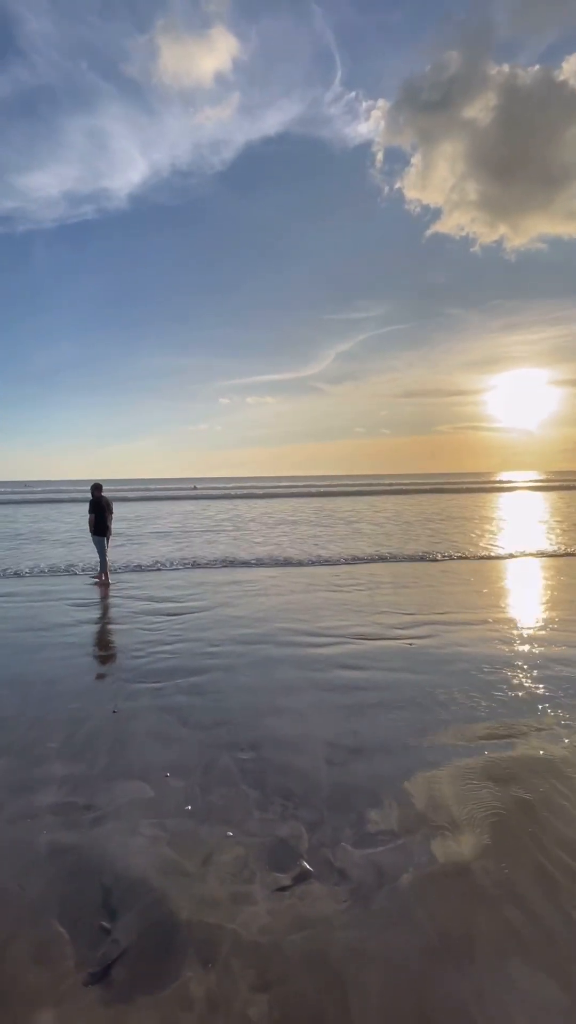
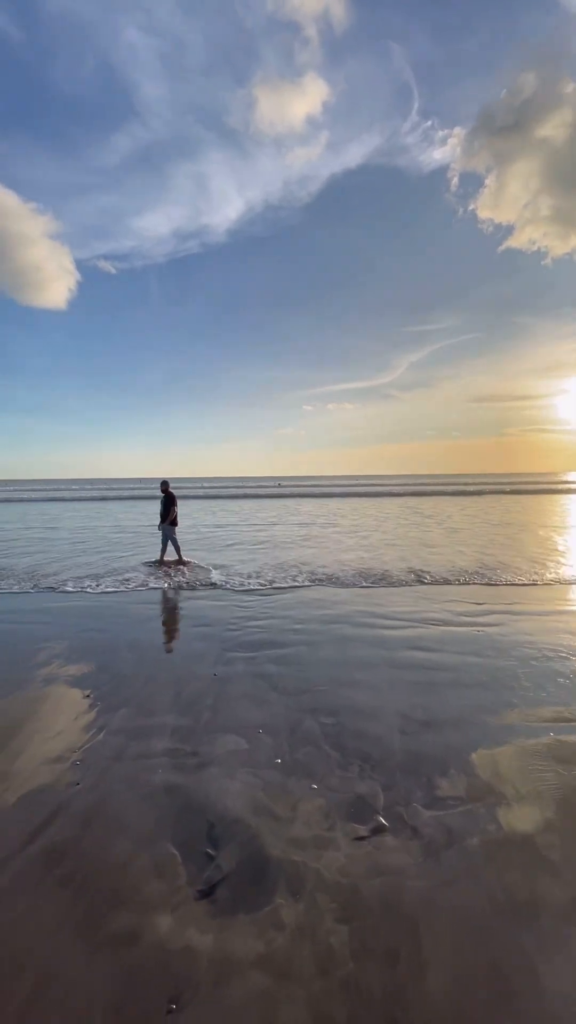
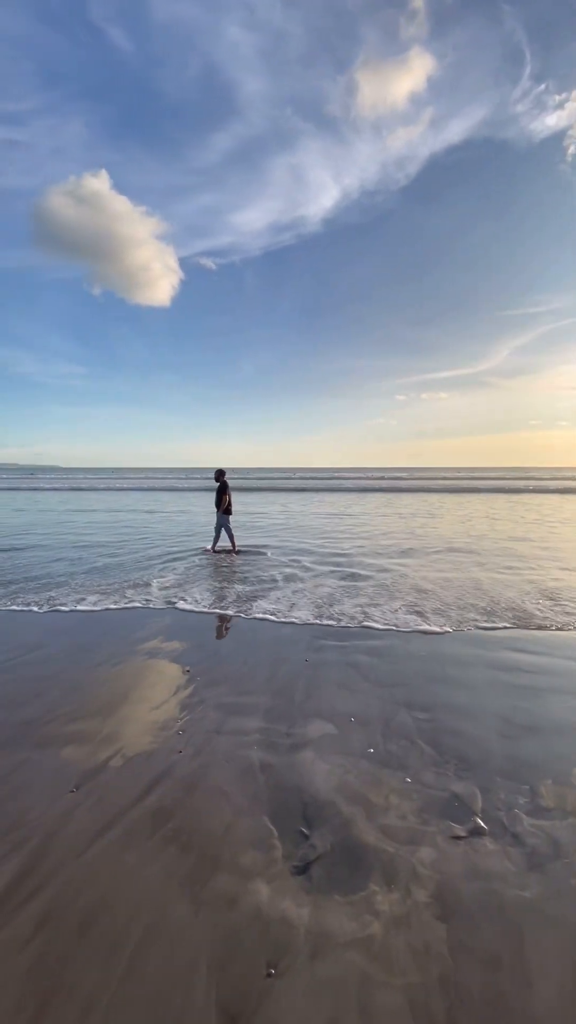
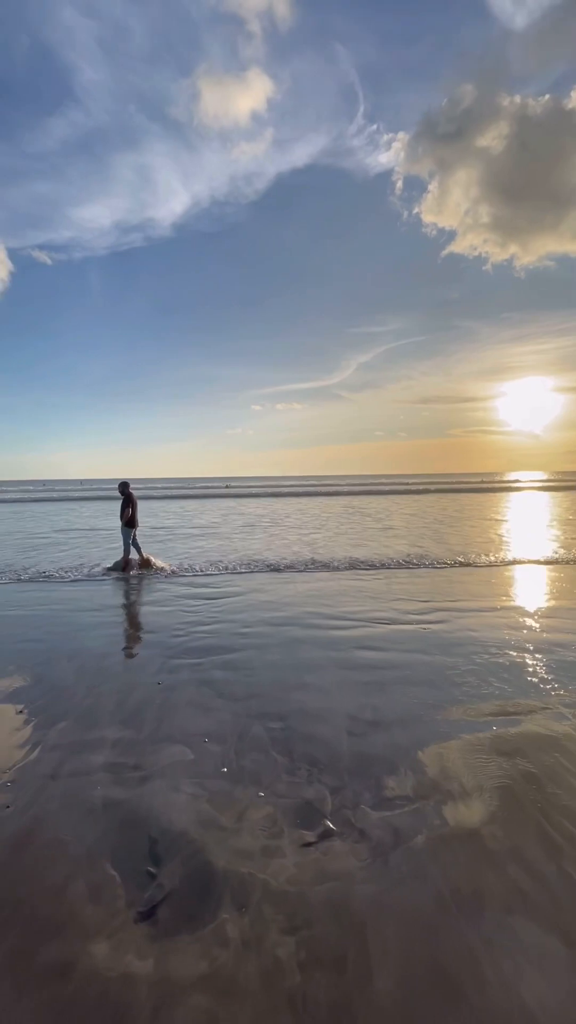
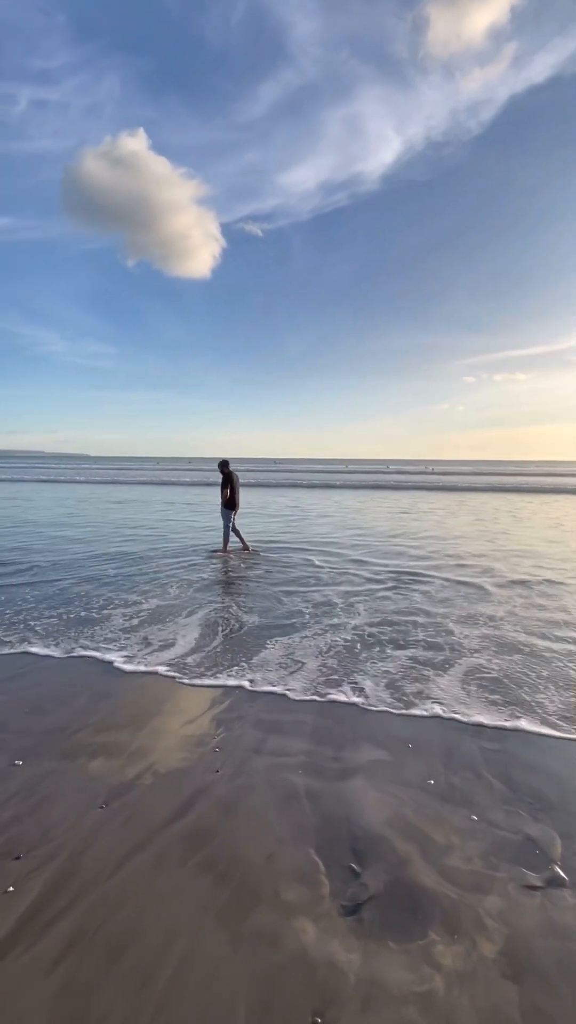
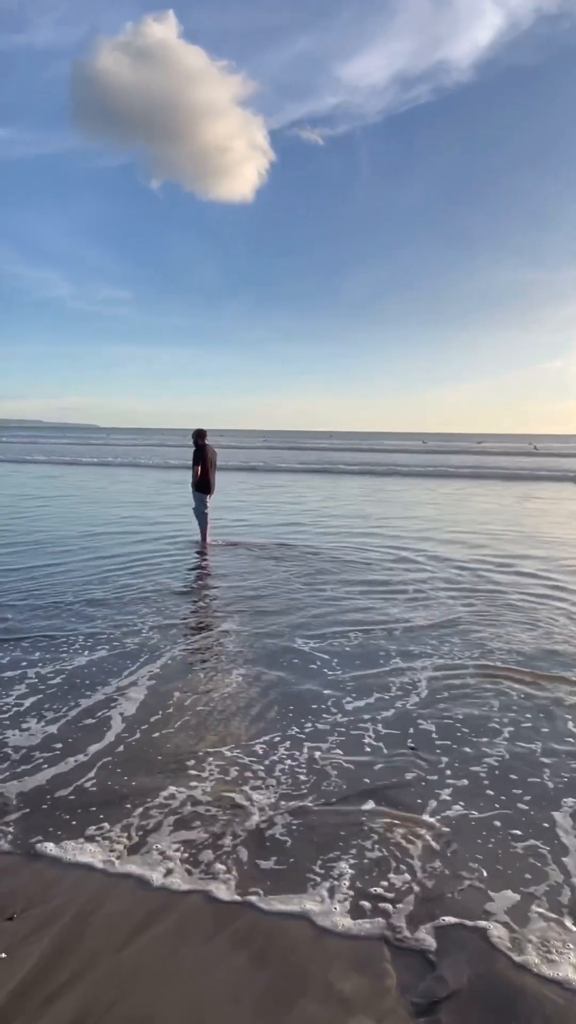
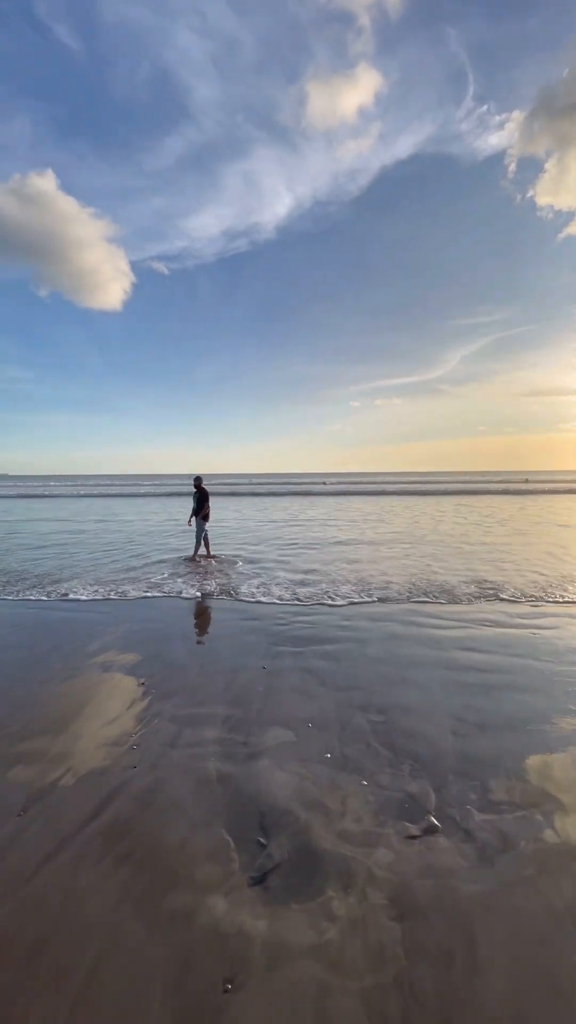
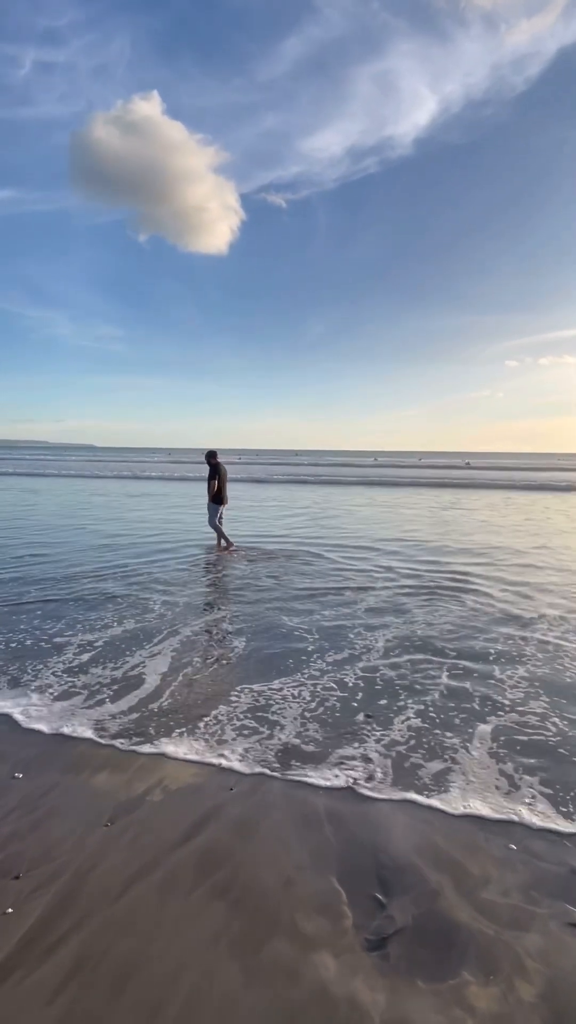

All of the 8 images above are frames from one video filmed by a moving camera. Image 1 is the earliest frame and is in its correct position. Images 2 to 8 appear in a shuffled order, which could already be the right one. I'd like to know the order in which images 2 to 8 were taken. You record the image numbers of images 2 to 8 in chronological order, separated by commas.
4, 2, 7, 3, 5, 8, 6
